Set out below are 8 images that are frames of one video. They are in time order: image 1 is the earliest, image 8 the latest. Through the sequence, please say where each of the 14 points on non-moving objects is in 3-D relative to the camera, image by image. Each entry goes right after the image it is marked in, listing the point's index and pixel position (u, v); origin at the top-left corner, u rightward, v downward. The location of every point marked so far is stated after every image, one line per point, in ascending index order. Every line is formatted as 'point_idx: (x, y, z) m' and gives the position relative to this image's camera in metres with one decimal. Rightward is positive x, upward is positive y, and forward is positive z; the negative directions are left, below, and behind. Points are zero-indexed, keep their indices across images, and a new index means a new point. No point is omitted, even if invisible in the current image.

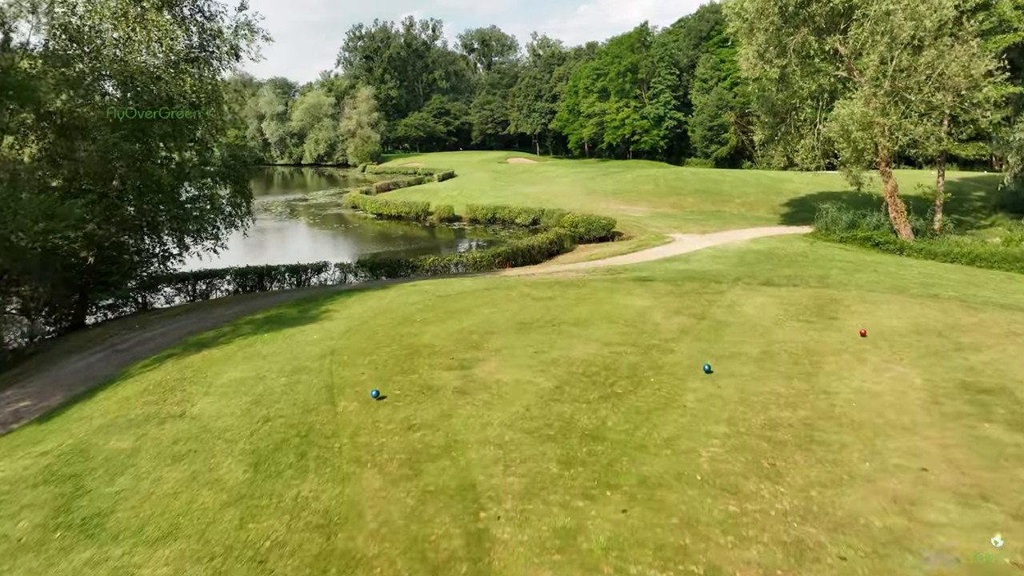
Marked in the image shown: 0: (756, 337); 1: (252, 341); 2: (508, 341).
0: (+2.7, -0.5, +7.8) m
1: (-2.8, -0.6, +7.7) m
2: (0.0, -0.6, +7.6) m
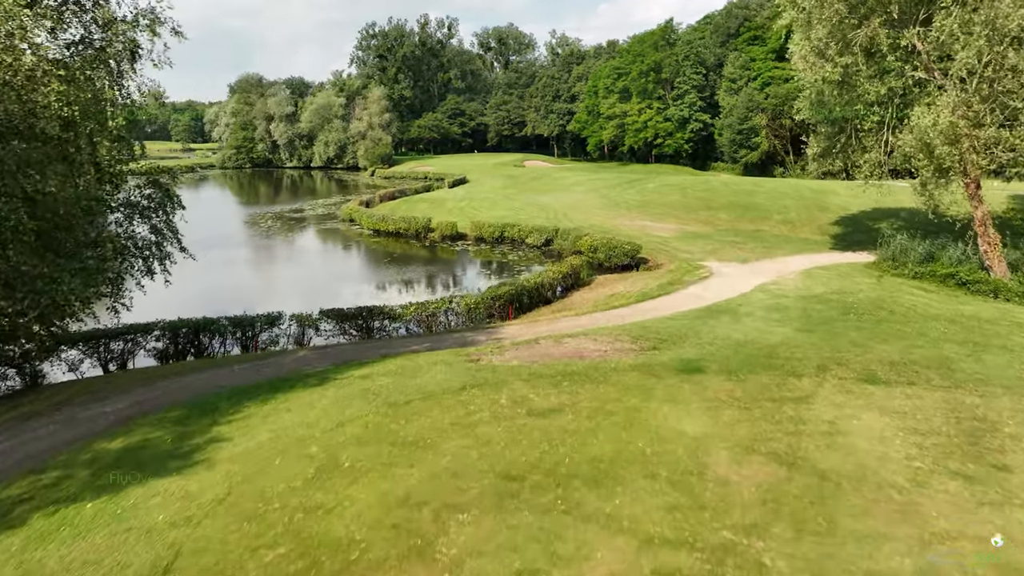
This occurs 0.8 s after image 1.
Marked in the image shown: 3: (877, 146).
0: (+2.5, -1.5, +4.7) m
1: (-3.0, -1.6, +4.7) m
2: (-0.2, -1.5, +4.5) m
3: (+8.6, +3.3, +16.8) m
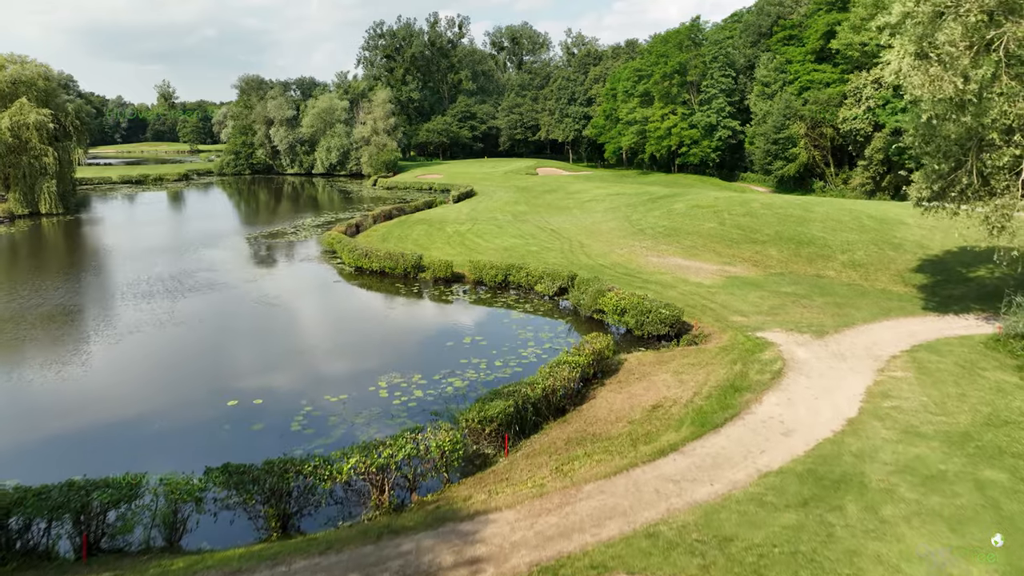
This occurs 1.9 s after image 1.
0: (+2.3, -3.2, +0.2) m
1: (-3.2, -3.2, +0.4) m
2: (-0.5, -3.2, +0.1) m
3: (+8.6, +1.7, +12.2) m
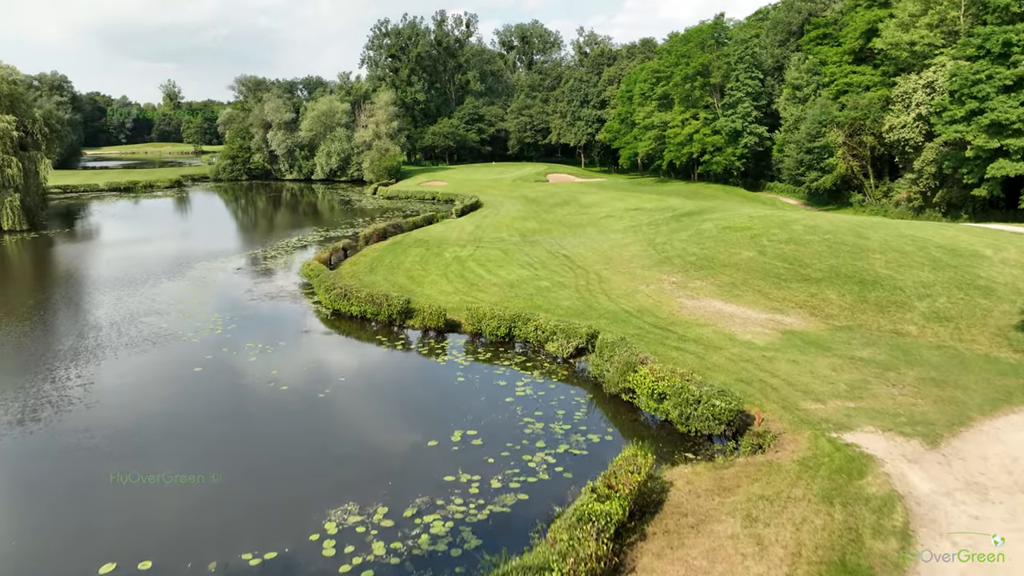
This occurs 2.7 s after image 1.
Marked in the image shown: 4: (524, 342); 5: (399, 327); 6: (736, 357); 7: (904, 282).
0: (+2.1, -4.5, -3.5) m
1: (-3.4, -4.5, -3.3) m
2: (-0.6, -4.5, -3.6) m
3: (+8.7, +0.3, +8.4) m
4: (+0.3, -1.3, +16.8) m
5: (-3.0, -1.0, +18.9) m
6: (+4.7, -1.4, +14.8) m
7: (+10.8, +0.2, +19.6) m
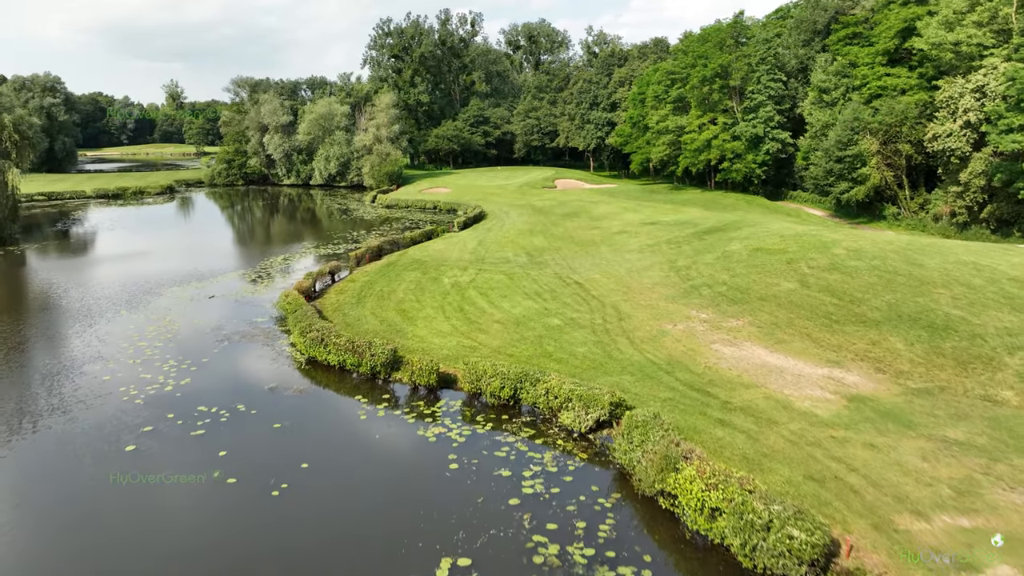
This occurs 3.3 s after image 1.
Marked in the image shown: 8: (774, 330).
0: (+2.1, -5.6, -6.5) m
1: (-3.4, -5.5, -6.2) m
2: (-0.7, -5.6, -6.5) m
3: (+8.7, -0.7, +5.3) m
4: (+0.4, -2.3, +13.8) m
5: (-2.8, -2.0, +16.0) m
6: (+4.8, -2.5, +11.8) m
7: (+11.0, -0.9, +16.6) m
8: (+6.6, -1.1, +17.8) m
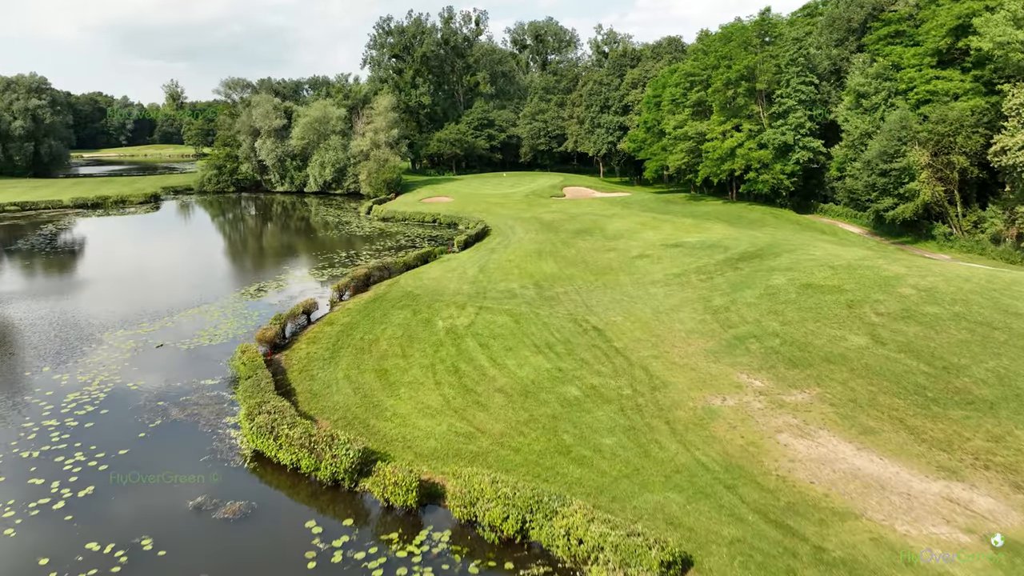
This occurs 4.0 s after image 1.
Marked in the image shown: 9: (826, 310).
0: (+2.0, -7.0, -10.4) m
1: (-3.5, -6.9, -10.1) m
2: (-0.7, -6.9, -10.4) m
3: (+8.8, -2.1, +1.4) m
4: (+0.5, -3.7, +9.9) m
5: (-2.7, -3.3, +12.1) m
6: (+4.9, -3.9, +7.9) m
7: (+11.1, -2.2, +12.7) m
8: (+6.7, -2.4, +13.9) m
9: (+8.7, -0.6, +19.8) m
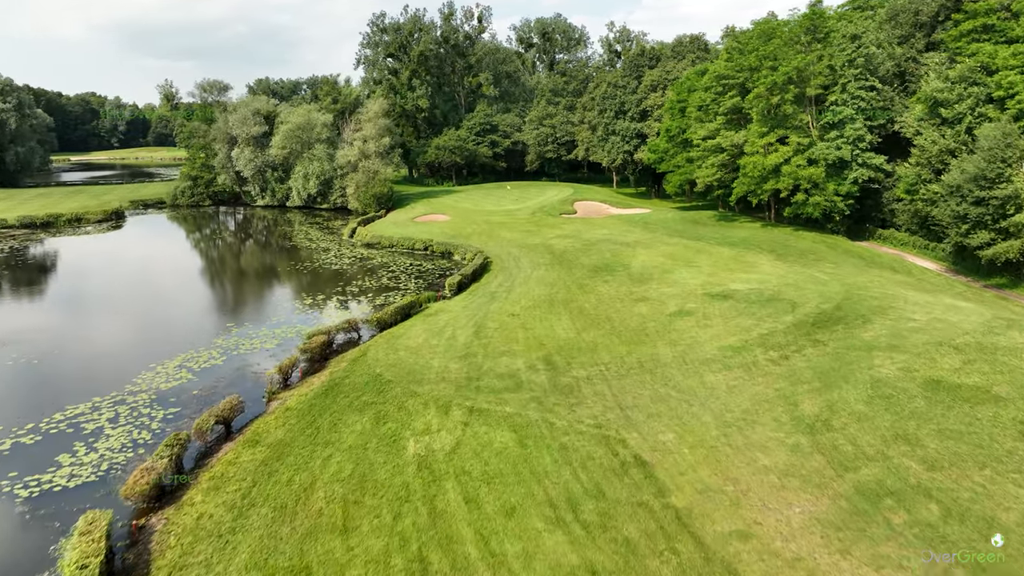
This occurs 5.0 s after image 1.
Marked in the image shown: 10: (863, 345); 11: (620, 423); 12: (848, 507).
0: (+1.8, -9.2, -17.0) m
1: (-3.6, -9.1, -16.7) m
2: (-0.9, -9.2, -17.1) m
3: (+8.7, -4.4, -5.3) m
4: (+0.5, -5.9, +3.3) m
5: (-2.7, -5.5, +5.5) m
6: (+4.8, -6.1, +1.2) m
7: (+11.1, -4.5, +5.9) m
8: (+6.7, -4.6, +7.2) m
9: (+8.7, -2.8, +13.1) m
10: (+9.4, -1.5, +18.7) m
11: (+2.4, -3.0, +15.4) m
12: (+5.6, -3.6, +11.8) m
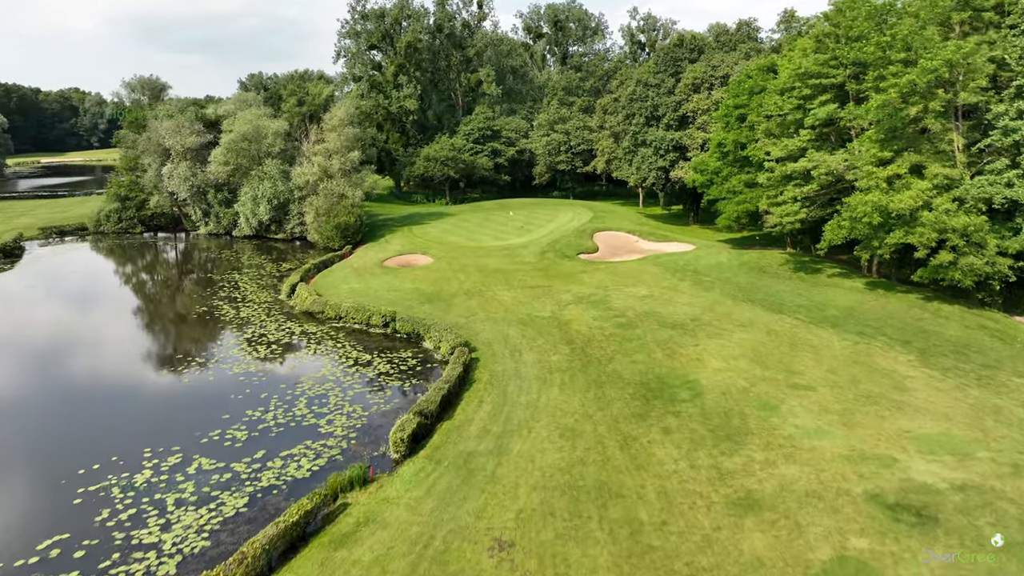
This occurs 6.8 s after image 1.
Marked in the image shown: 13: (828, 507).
0: (+1.0, -13.3, -29.5) m
1: (-4.4, -13.2, -29.1) m
2: (-1.7, -13.3, -29.5) m
3: (+8.0, -8.4, -17.9) m
4: (-0.1, -9.8, -9.2) m
5: (-3.2, -9.5, -7.0) m
6: (+4.3, -10.1, -11.3) m
7: (+10.6, -8.4, -6.7) m
8: (+6.2, -8.6, -5.4) m
9: (+8.3, -6.8, +0.5) m
10: (+9.0, -5.3, +6.1) m
11: (+2.0, -6.8, +2.9) m
12: (+5.2, -7.5, -0.8) m
13: (+6.2, -4.1, +13.1) m
